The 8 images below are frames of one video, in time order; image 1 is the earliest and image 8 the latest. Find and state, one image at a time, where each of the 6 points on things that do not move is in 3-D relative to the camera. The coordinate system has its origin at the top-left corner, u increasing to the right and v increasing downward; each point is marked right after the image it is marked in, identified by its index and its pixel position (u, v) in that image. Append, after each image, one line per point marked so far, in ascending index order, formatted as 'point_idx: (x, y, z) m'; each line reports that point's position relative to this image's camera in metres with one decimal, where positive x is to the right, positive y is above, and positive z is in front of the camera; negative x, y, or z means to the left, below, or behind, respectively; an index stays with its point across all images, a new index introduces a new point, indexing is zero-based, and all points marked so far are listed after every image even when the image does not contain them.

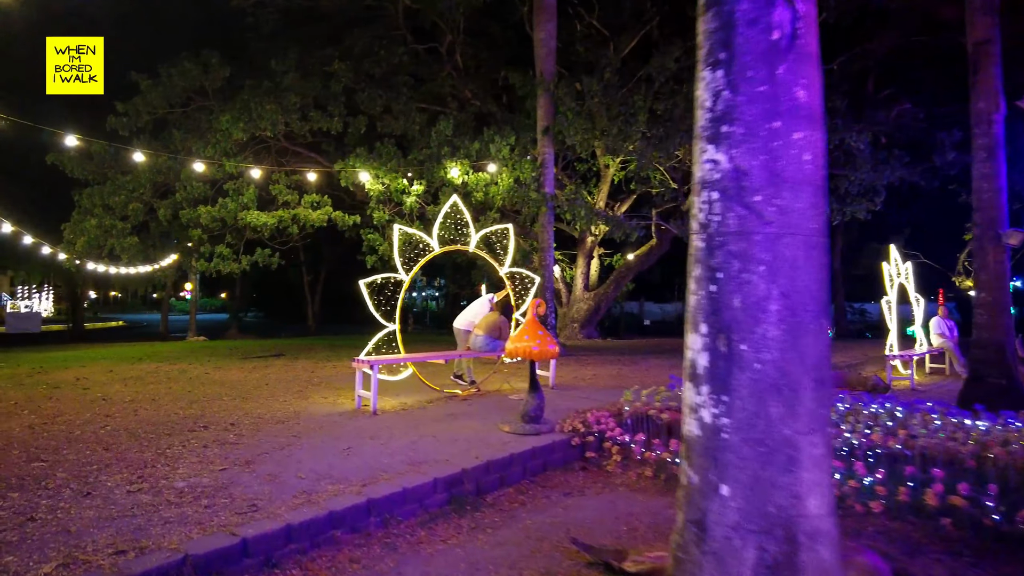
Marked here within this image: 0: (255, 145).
0: (-6.0, +3.3, +15.5) m
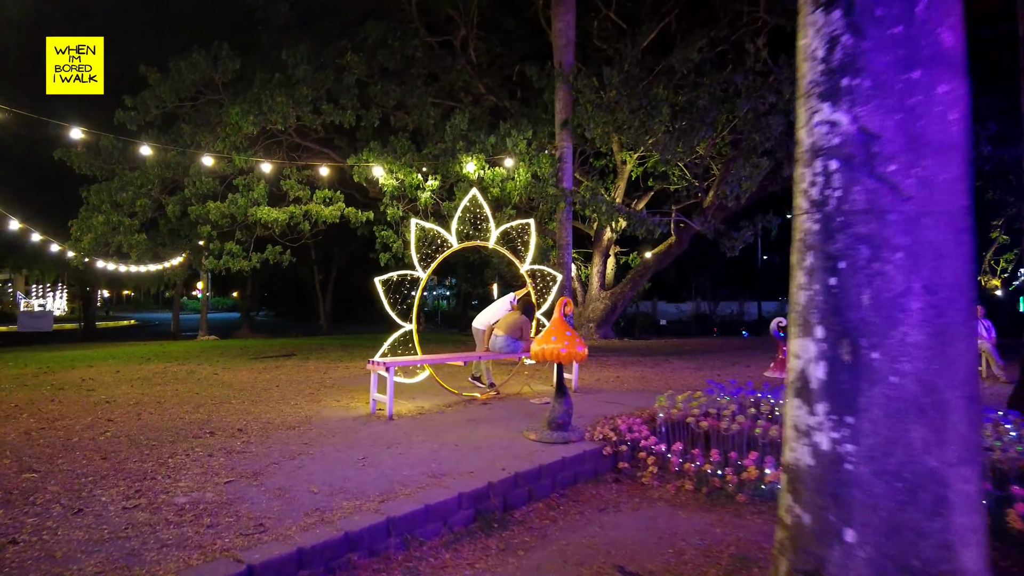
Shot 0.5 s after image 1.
0: (-5.6, +3.4, +15.1) m
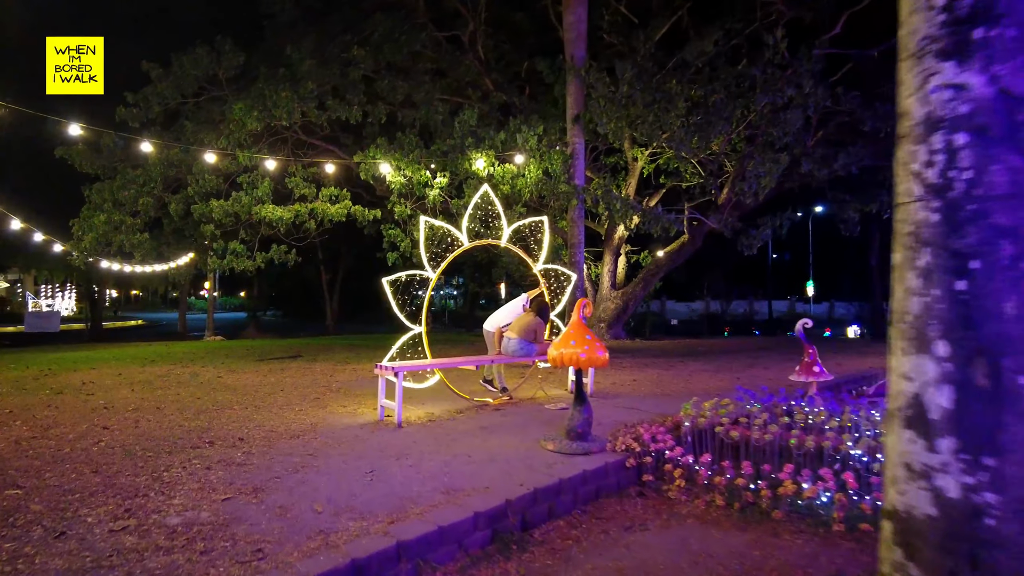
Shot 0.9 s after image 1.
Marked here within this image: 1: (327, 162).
0: (-5.3, +3.4, +14.8) m
1: (-3.8, +2.6, +13.7) m
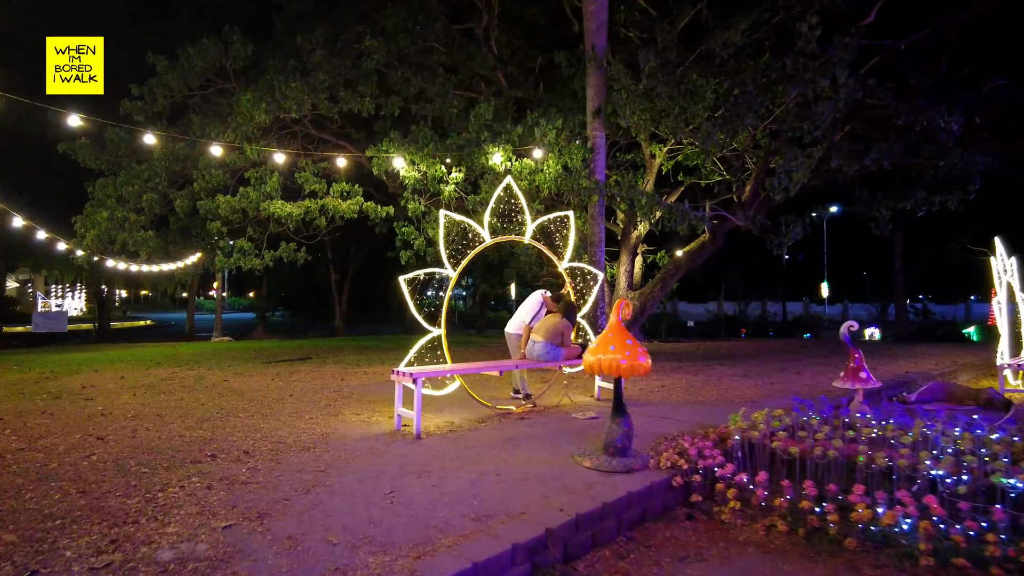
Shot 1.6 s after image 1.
0: (-4.9, +3.4, +14.2) m
1: (-3.4, +2.6, +13.2) m
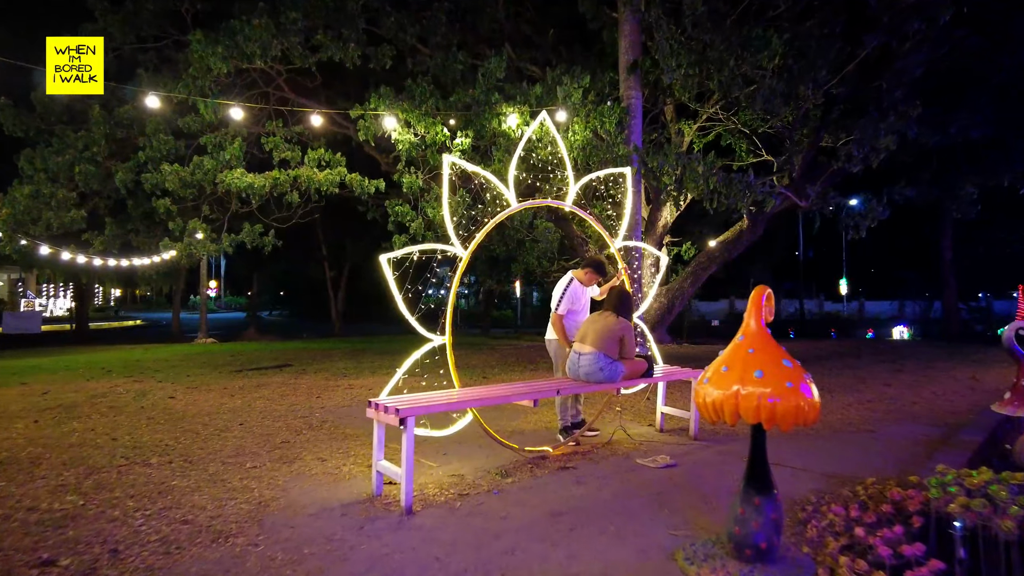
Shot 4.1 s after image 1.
0: (-4.6, +3.5, +11.6) m
1: (-3.1, +2.7, +10.6) m
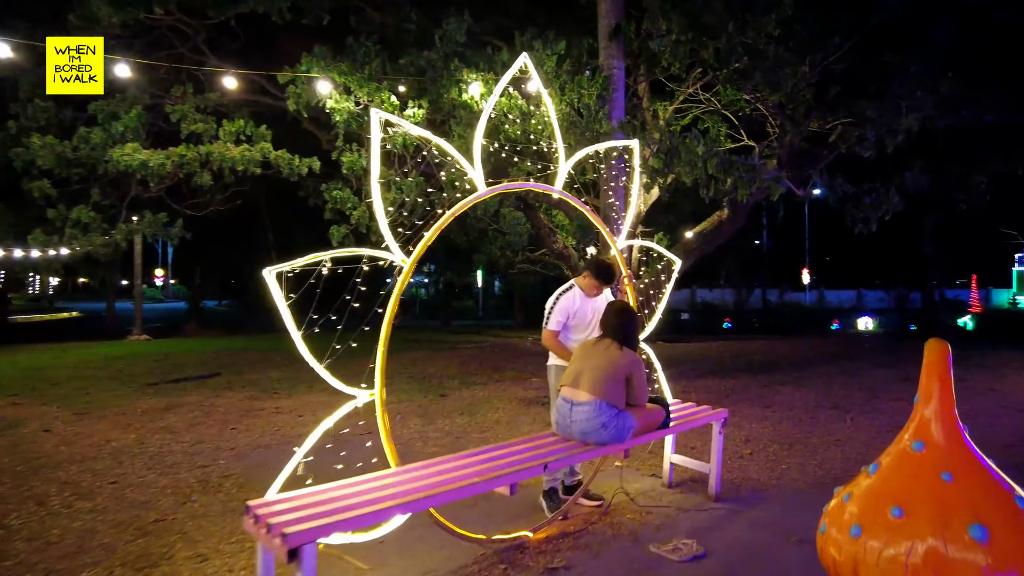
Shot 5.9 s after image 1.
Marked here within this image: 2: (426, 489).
0: (-5.2, +3.5, +9.6) m
1: (-3.6, +2.7, +8.6) m
2: (-0.4, -0.9, +3.2) m
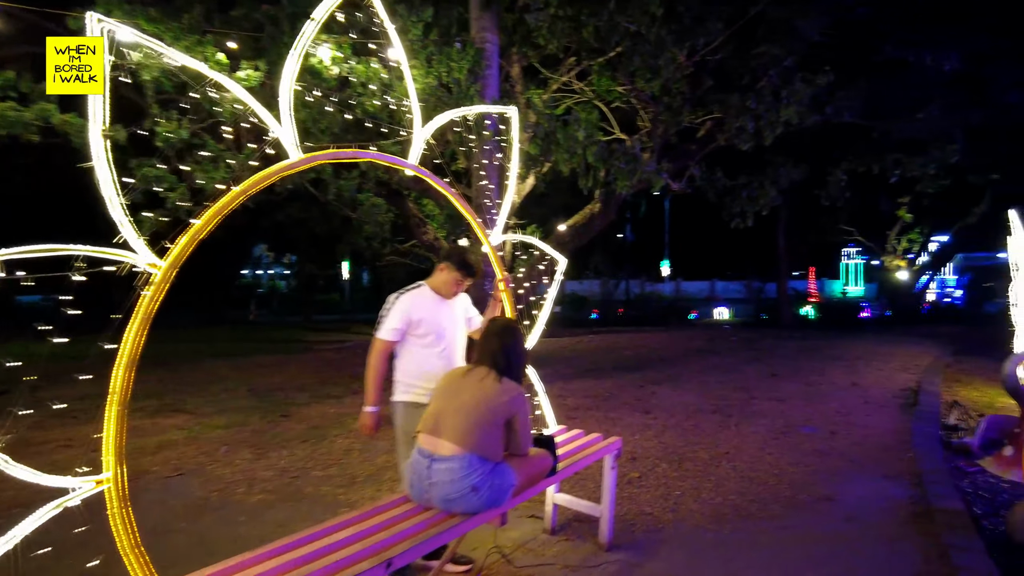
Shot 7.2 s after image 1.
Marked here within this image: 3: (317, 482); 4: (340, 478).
0: (-6.8, +3.5, +7.3) m
1: (-5.1, +2.7, +6.7) m
2: (-1.0, -1.0, +2.0) m
3: (-1.5, -1.5, +5.2) m
4: (-1.4, -1.5, +5.4) m
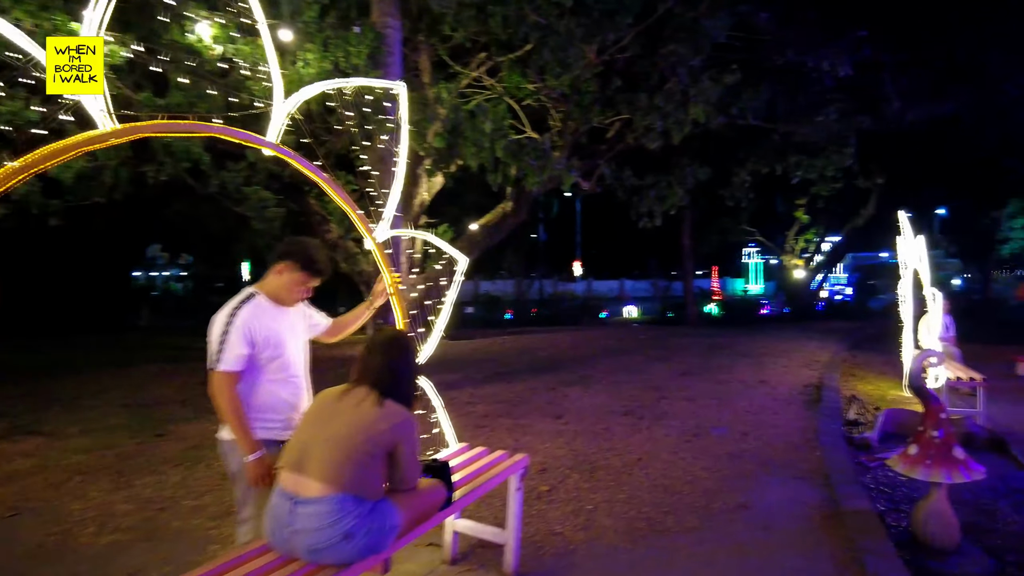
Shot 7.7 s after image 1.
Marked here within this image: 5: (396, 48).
0: (-7.8, +3.4, +5.9) m
1: (-6.0, +2.6, +5.5) m
2: (-1.3, -1.0, +1.5) m
3: (-2.2, -1.6, +4.6) m
4: (-2.1, -1.5, +4.7) m
5: (-1.5, +3.2, +8.8) m
